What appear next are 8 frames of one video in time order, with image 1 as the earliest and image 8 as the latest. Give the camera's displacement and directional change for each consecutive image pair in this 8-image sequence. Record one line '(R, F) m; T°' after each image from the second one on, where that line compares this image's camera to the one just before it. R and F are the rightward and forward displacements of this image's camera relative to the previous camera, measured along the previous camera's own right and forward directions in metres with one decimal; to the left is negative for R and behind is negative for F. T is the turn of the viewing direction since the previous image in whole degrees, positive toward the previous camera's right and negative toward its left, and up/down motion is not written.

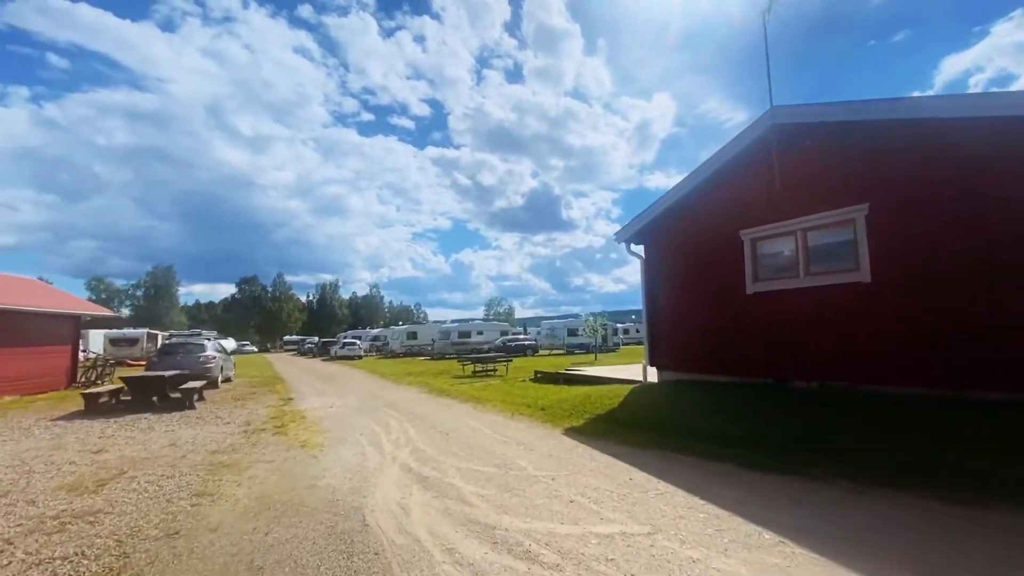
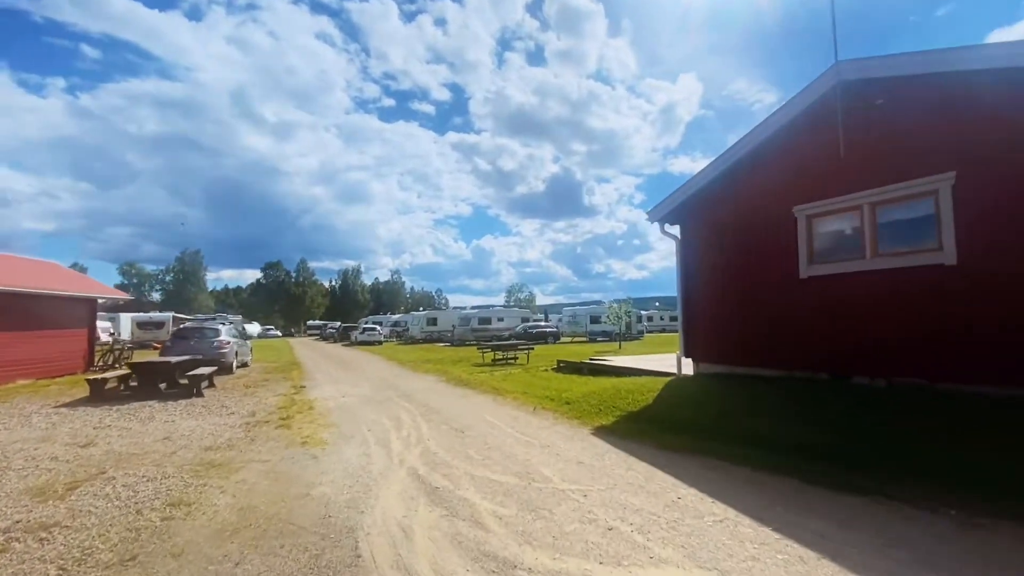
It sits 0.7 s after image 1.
(0.0, +0.9) m; -2°
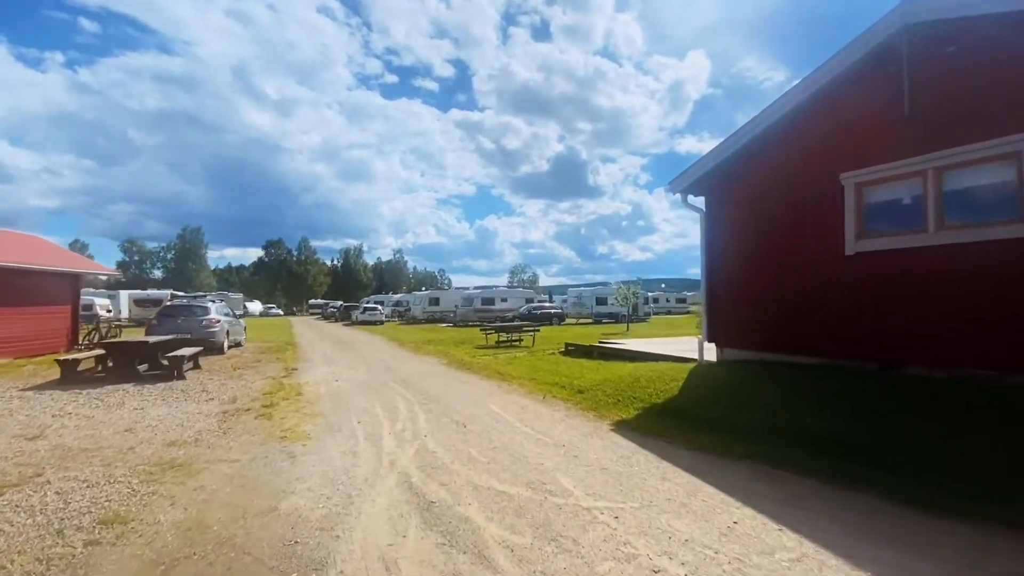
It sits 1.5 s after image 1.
(-0.1, +1.0) m; 0°
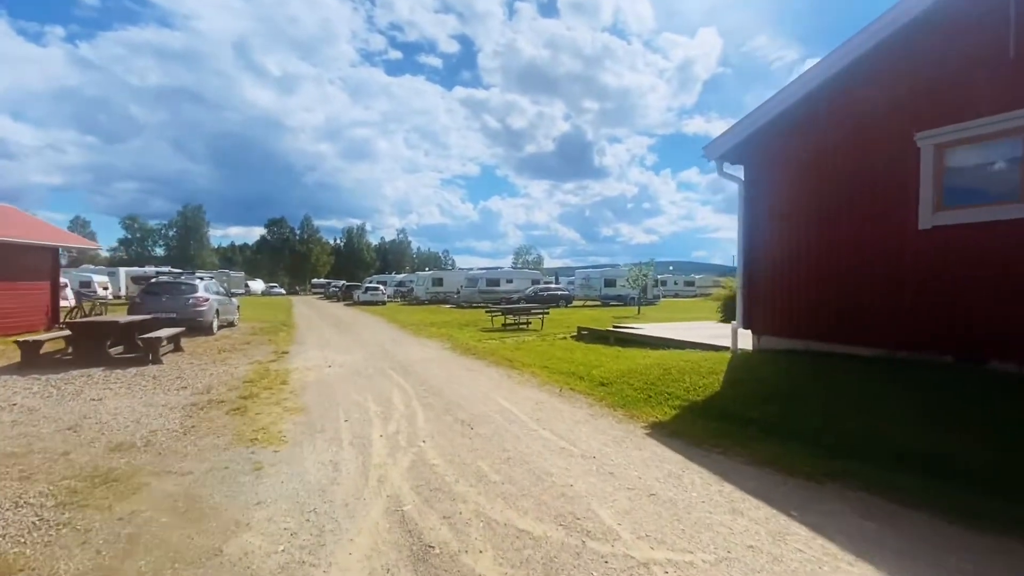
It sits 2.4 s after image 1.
(-0.2, +1.1) m; 0°
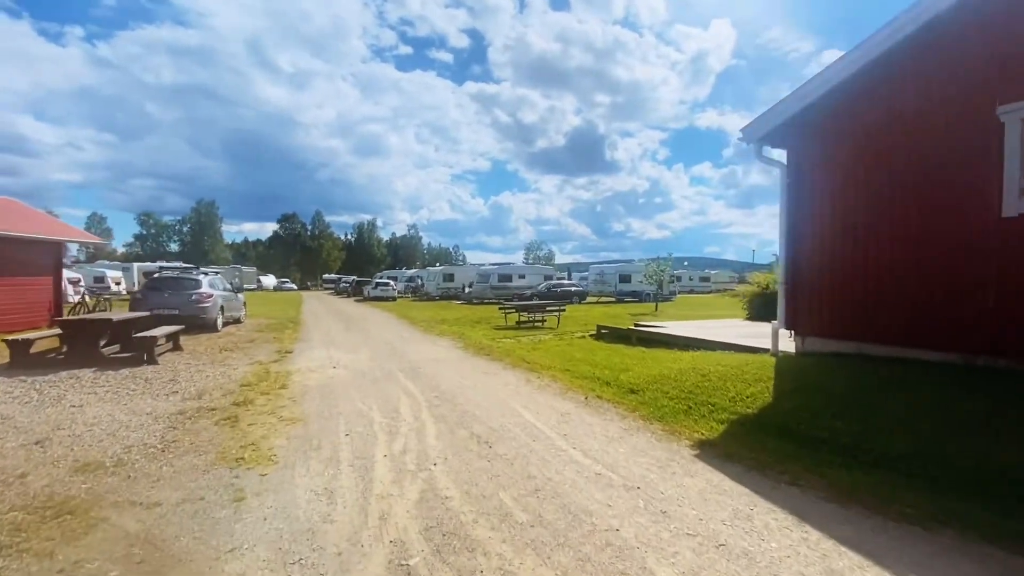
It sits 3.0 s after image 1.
(-0.1, +0.8) m; -1°
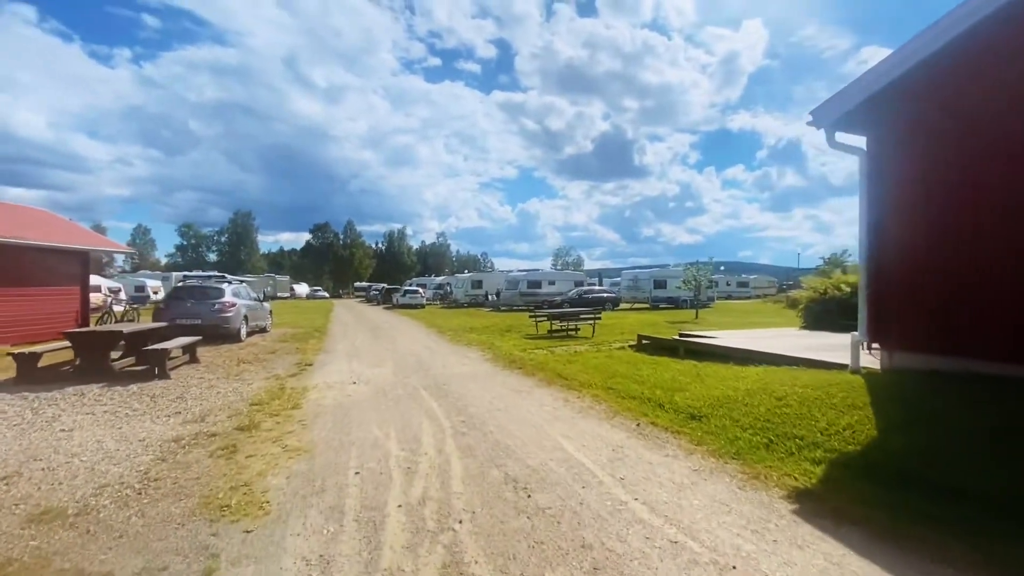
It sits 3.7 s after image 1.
(-0.1, +0.9) m; -3°
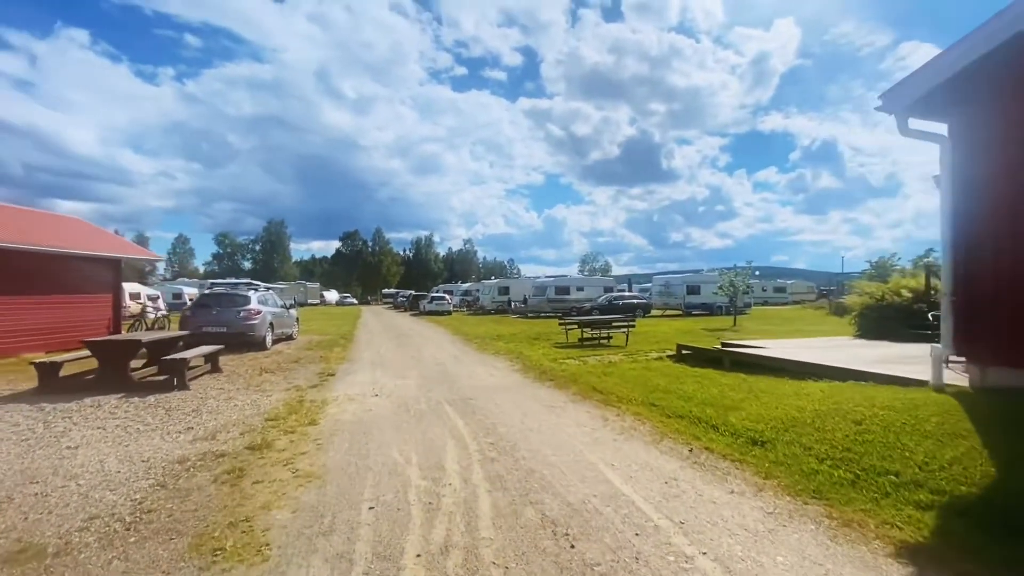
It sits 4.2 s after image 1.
(-0.1, +0.6) m; -3°
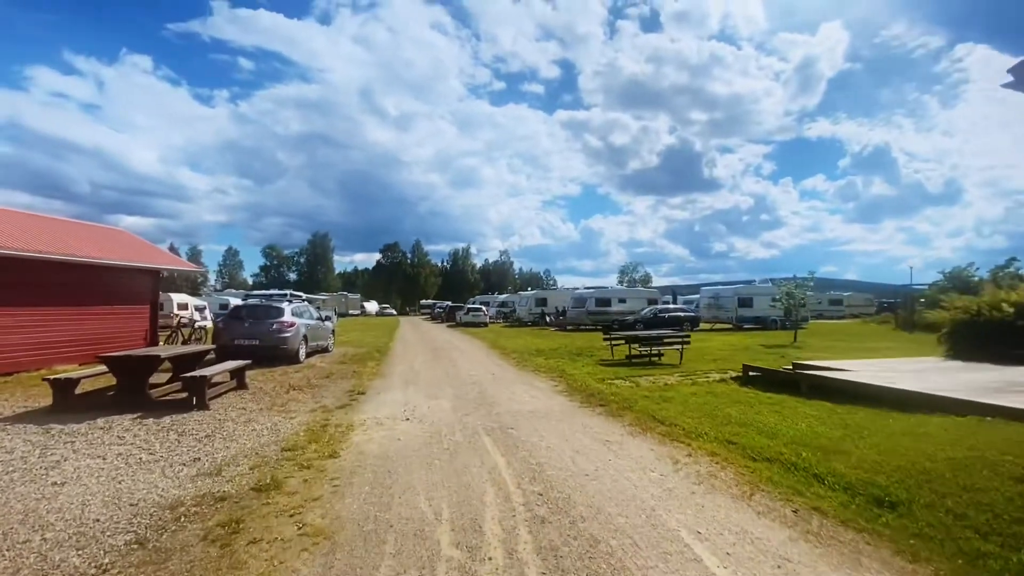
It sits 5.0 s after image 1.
(-0.2, +0.9) m; -4°
